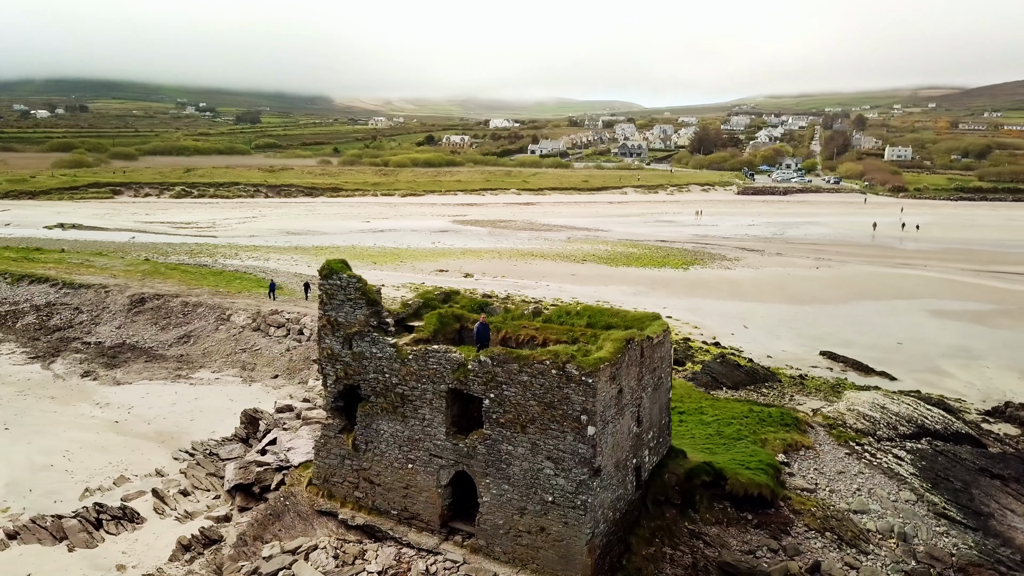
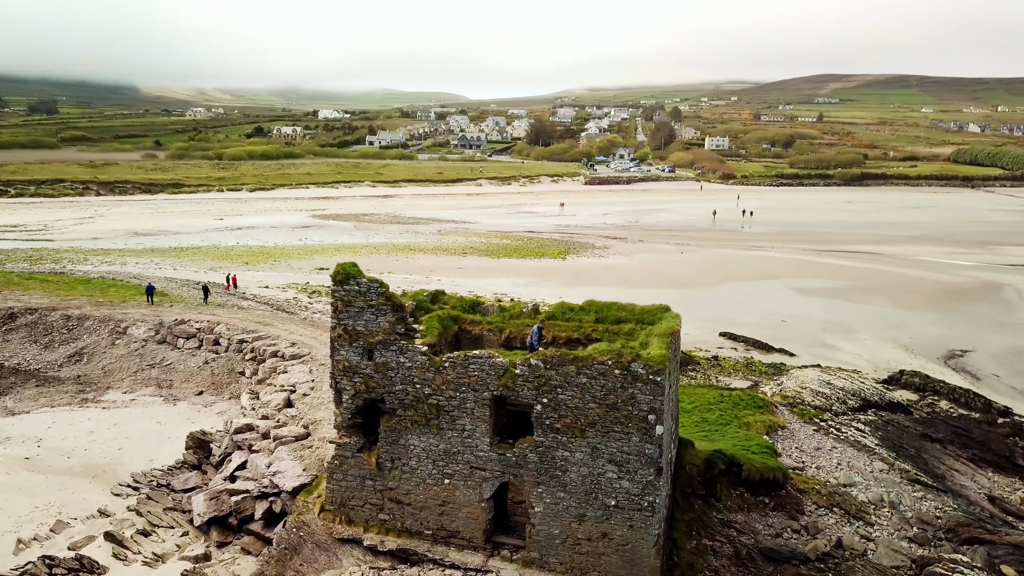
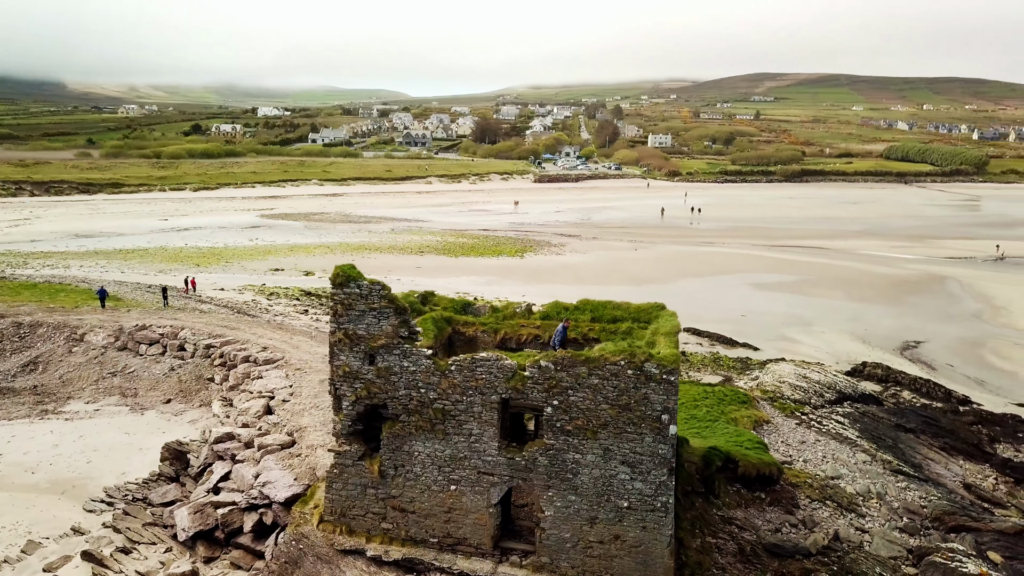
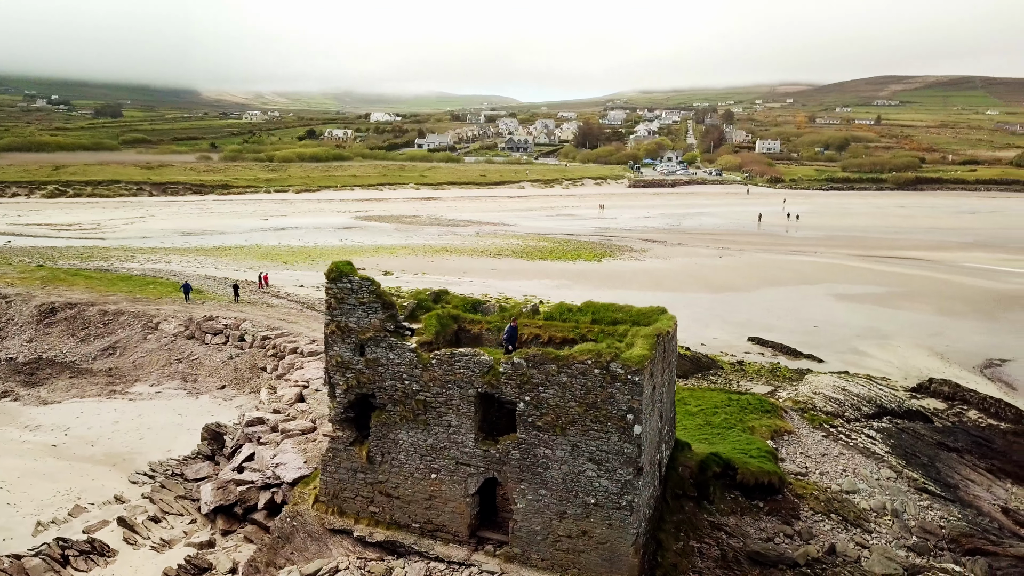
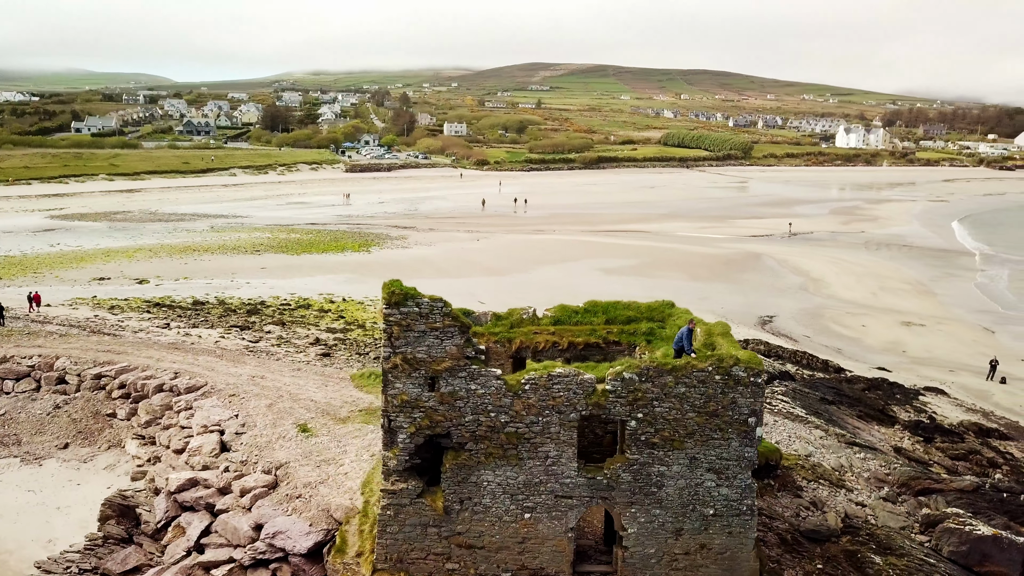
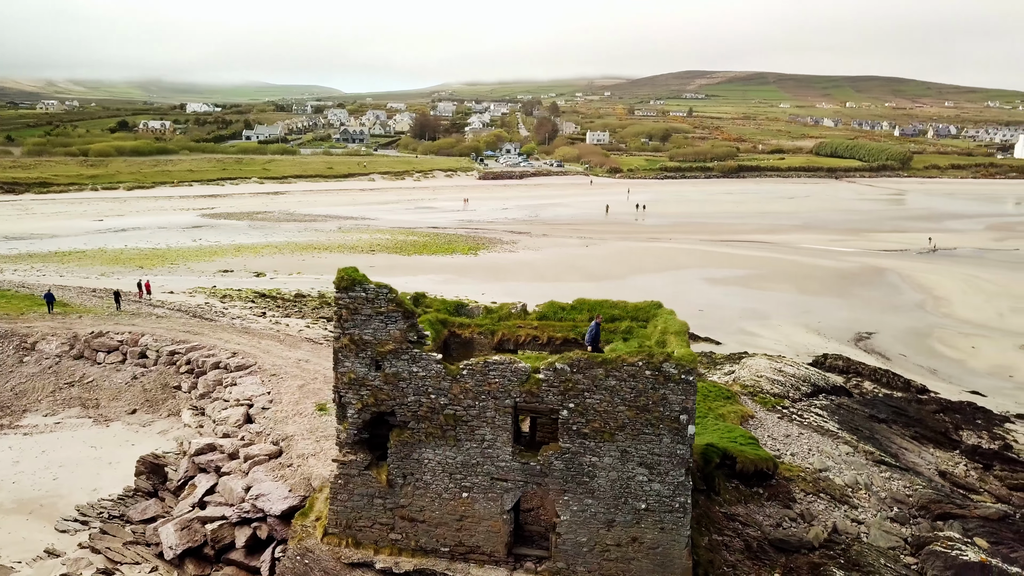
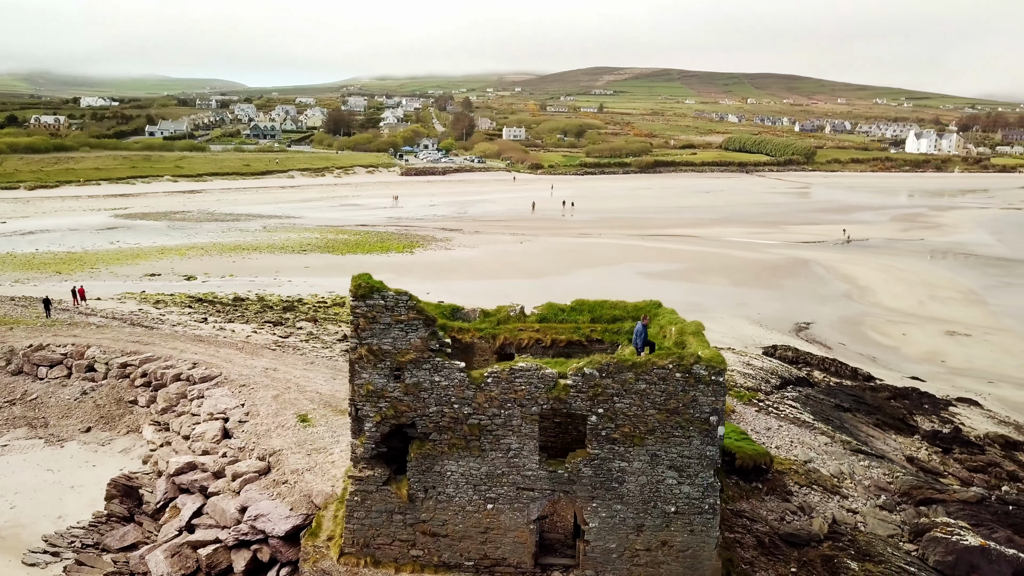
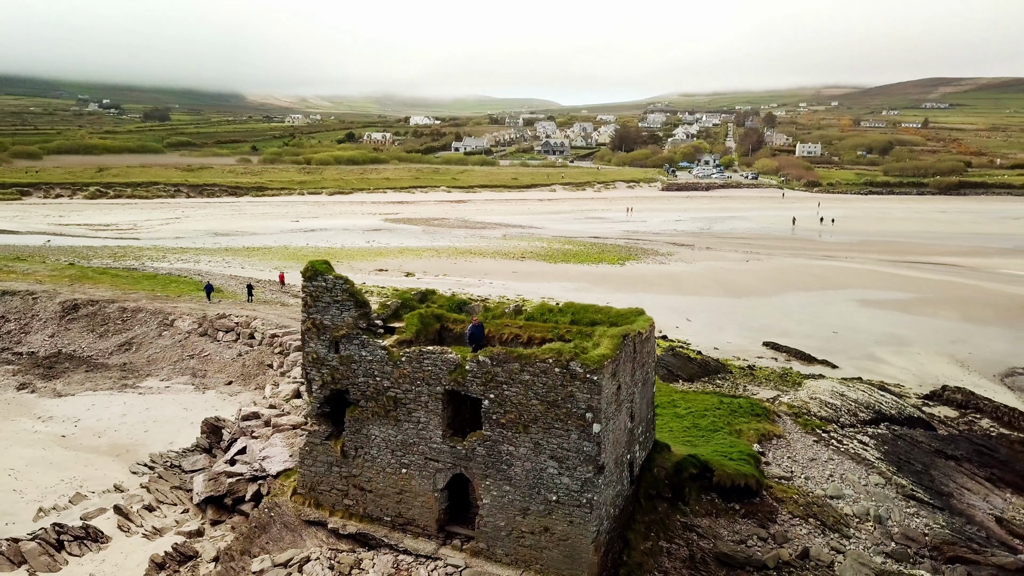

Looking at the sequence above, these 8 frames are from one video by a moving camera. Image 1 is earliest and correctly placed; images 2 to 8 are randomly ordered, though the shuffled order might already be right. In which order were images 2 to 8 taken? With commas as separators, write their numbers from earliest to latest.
8, 4, 2, 3, 6, 7, 5
